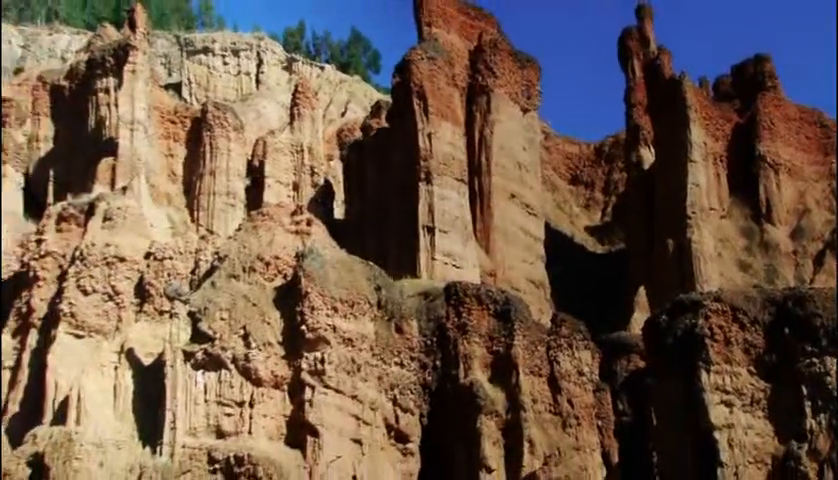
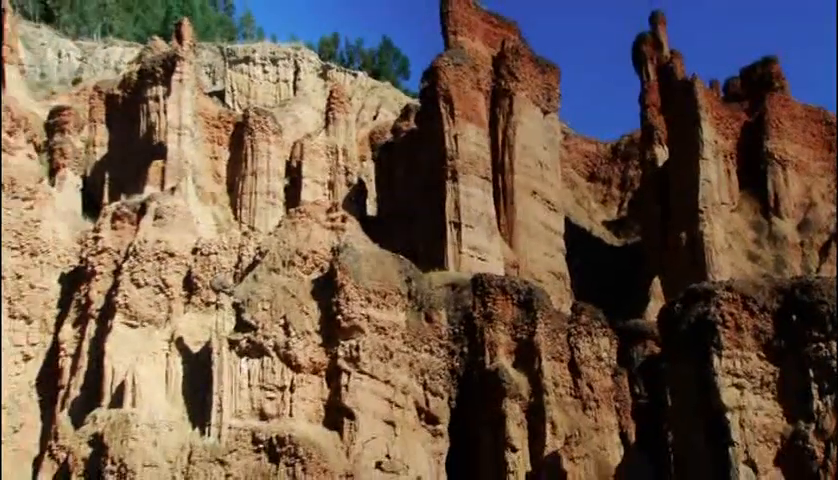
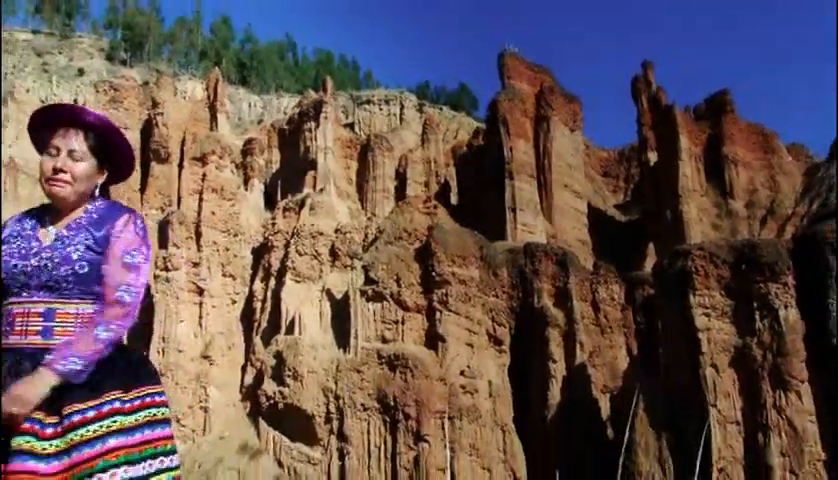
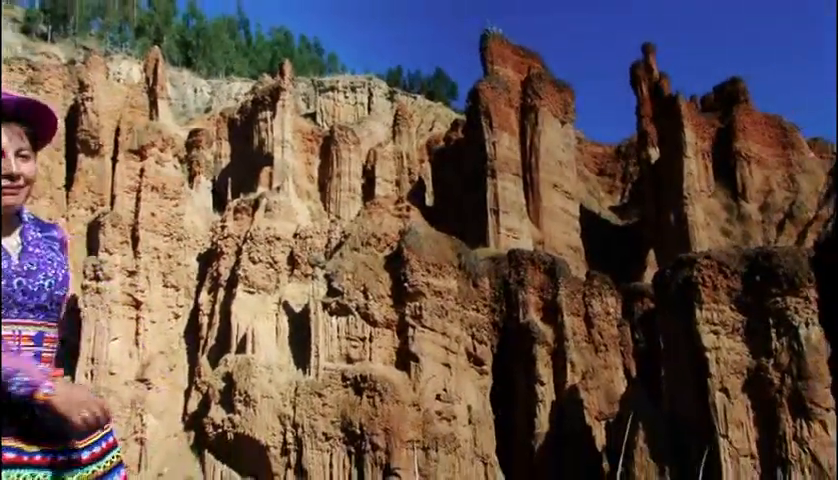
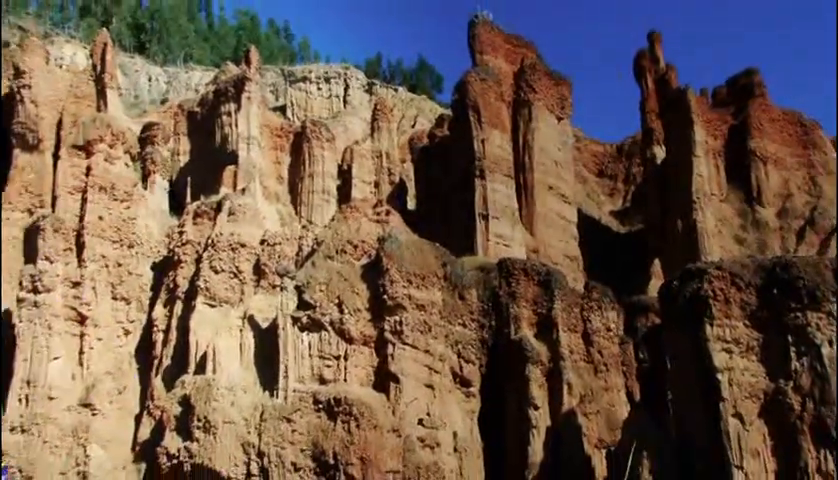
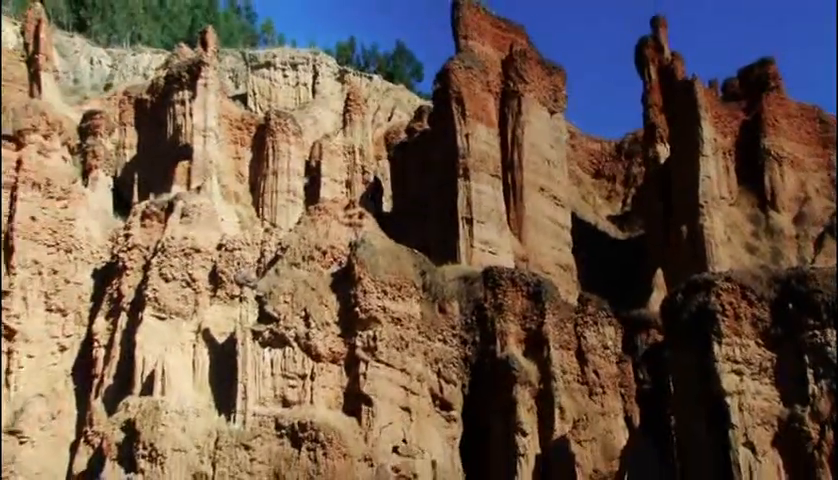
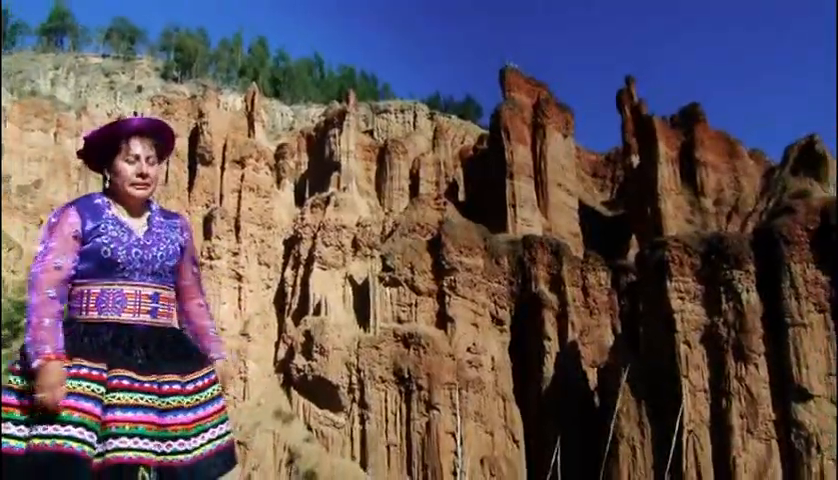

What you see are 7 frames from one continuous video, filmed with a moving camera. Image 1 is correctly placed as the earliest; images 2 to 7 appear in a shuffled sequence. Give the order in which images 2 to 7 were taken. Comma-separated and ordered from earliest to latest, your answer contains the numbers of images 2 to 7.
2, 6, 5, 4, 3, 7
